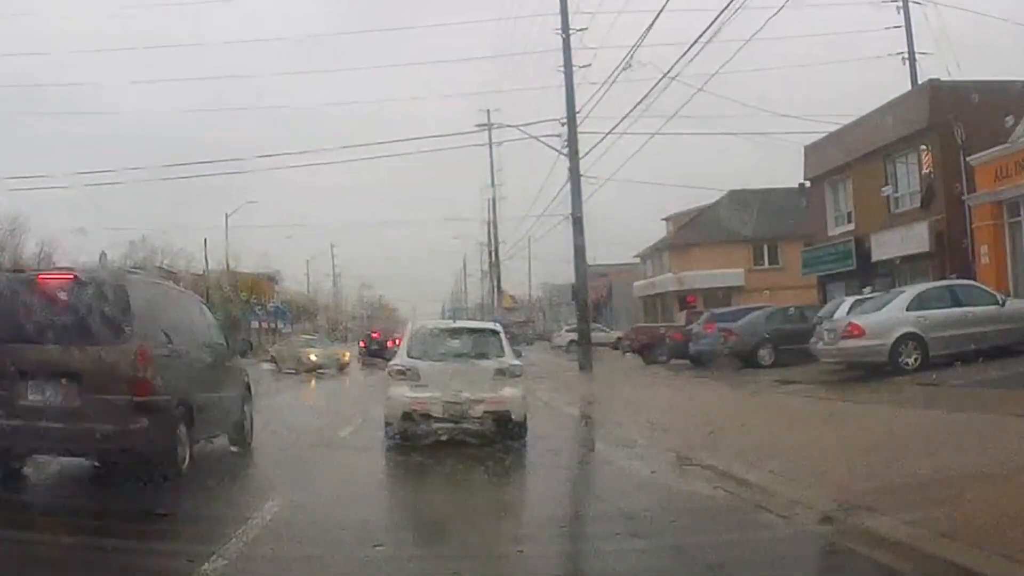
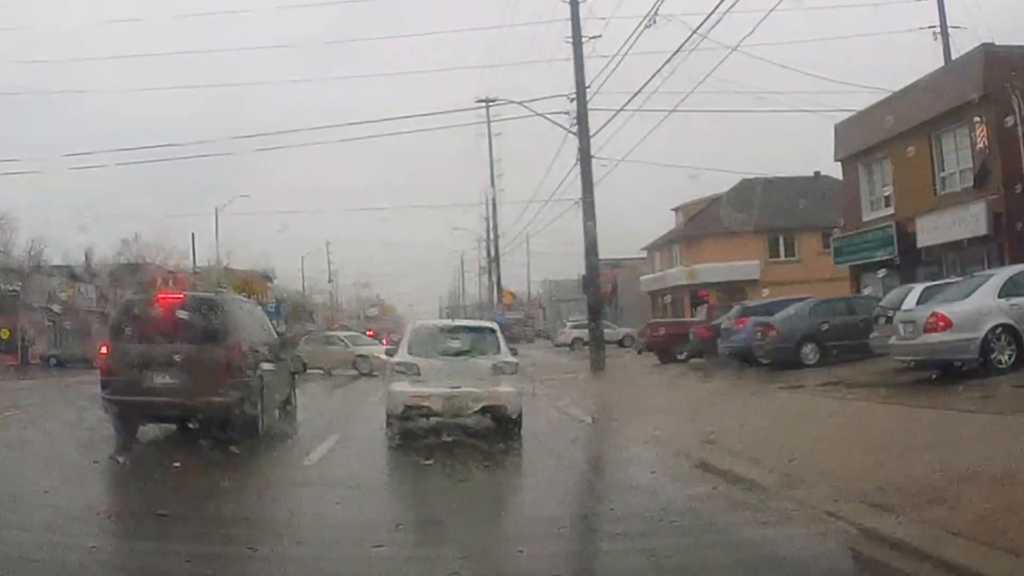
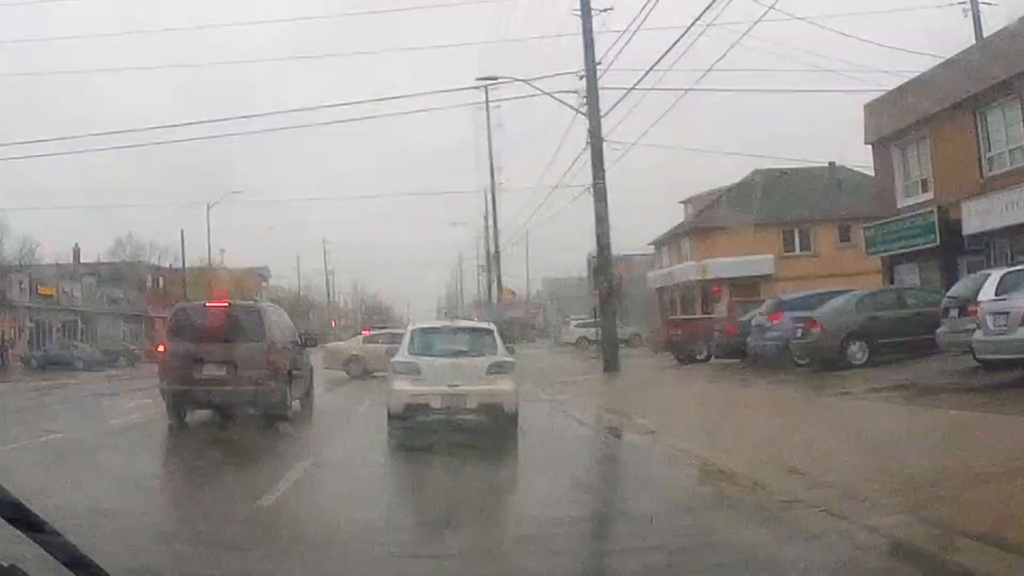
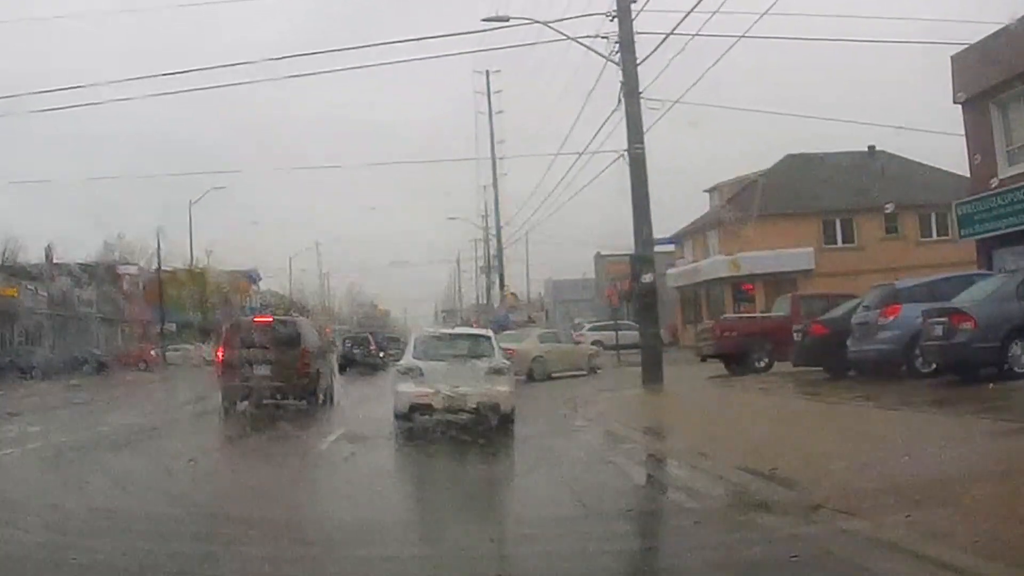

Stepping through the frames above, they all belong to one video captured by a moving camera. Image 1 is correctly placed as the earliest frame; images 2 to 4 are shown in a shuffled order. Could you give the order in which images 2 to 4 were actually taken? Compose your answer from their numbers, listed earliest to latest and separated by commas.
2, 3, 4
